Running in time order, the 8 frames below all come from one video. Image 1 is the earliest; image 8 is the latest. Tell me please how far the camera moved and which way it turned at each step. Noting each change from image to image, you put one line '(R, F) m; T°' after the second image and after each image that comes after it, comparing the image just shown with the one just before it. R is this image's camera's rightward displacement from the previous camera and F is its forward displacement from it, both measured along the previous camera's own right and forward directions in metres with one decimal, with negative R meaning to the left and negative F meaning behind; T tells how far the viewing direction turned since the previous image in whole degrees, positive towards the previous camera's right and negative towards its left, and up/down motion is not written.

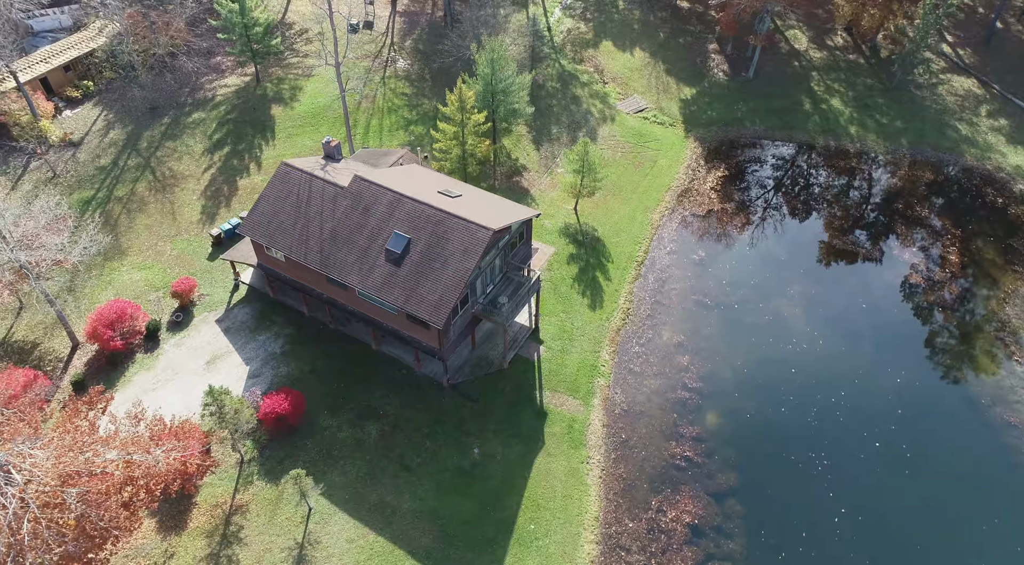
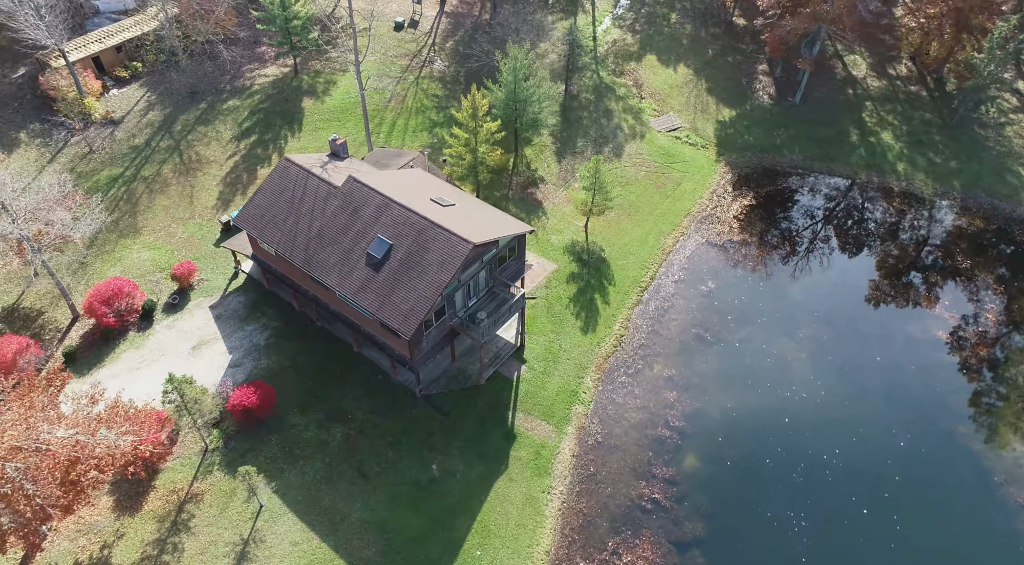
(+3.0, +0.9) m; -5°
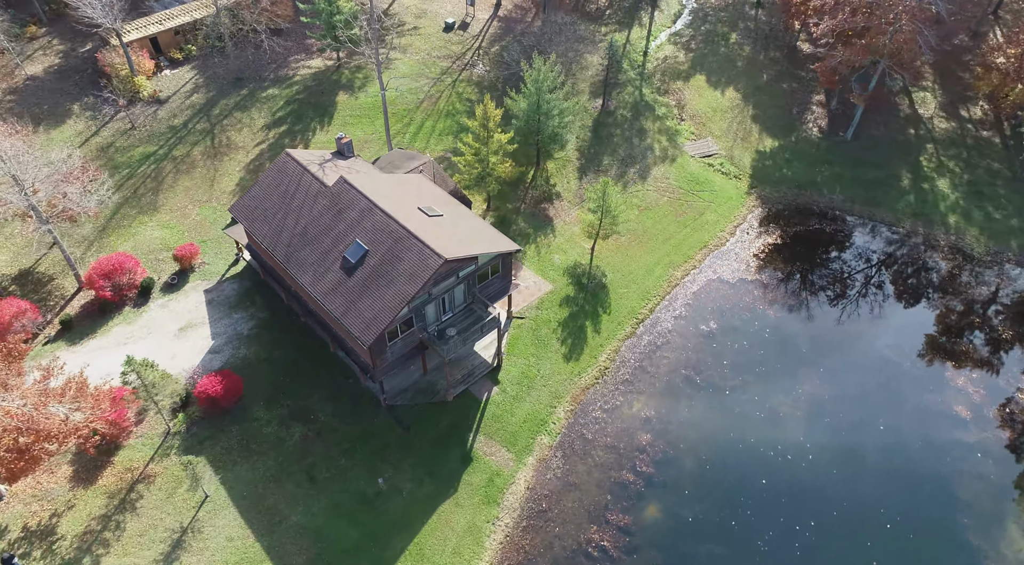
(+3.5, +1.0) m; -6°
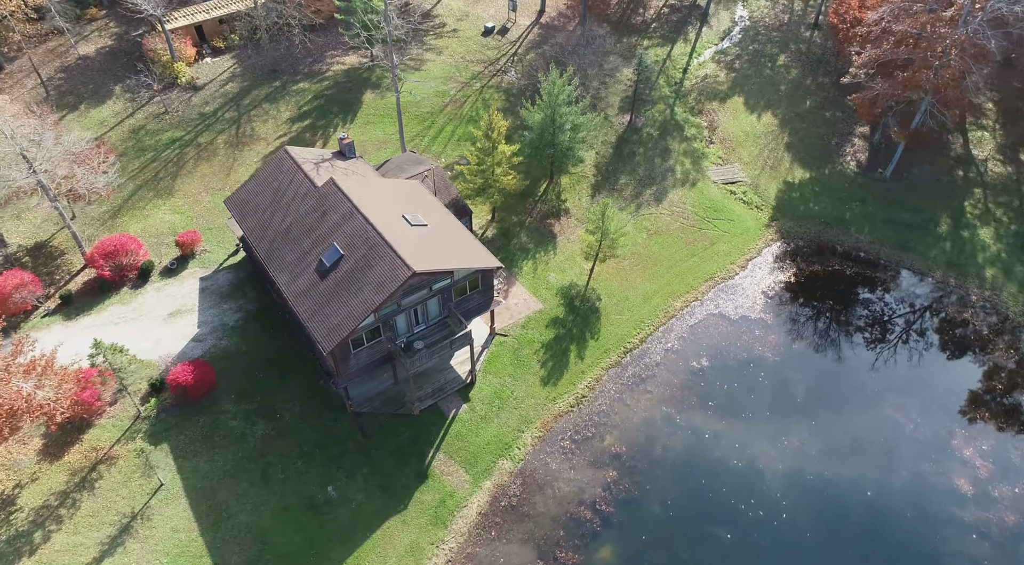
(+3.1, +0.8) m; -5°
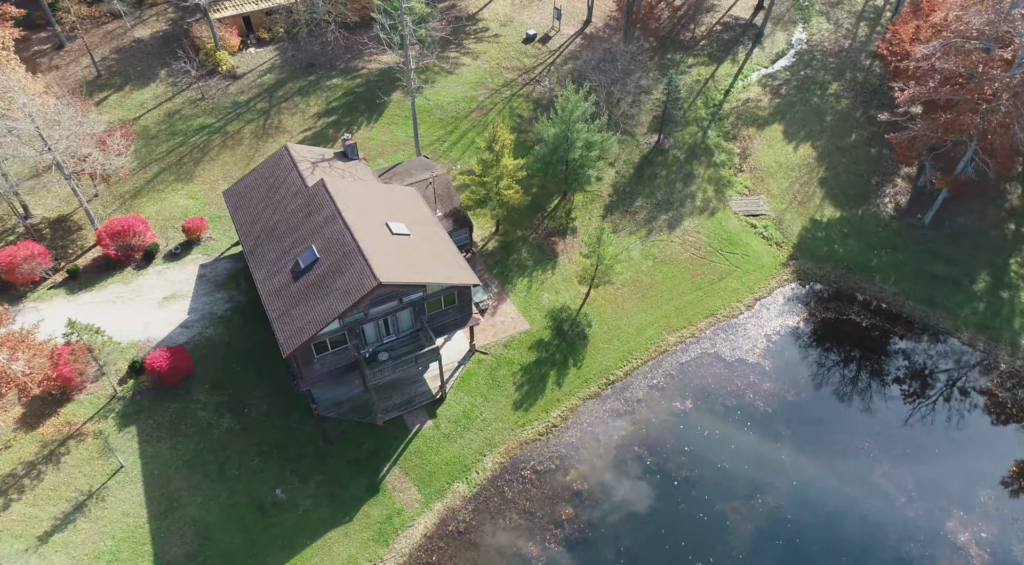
(+3.2, +0.9) m; -5°
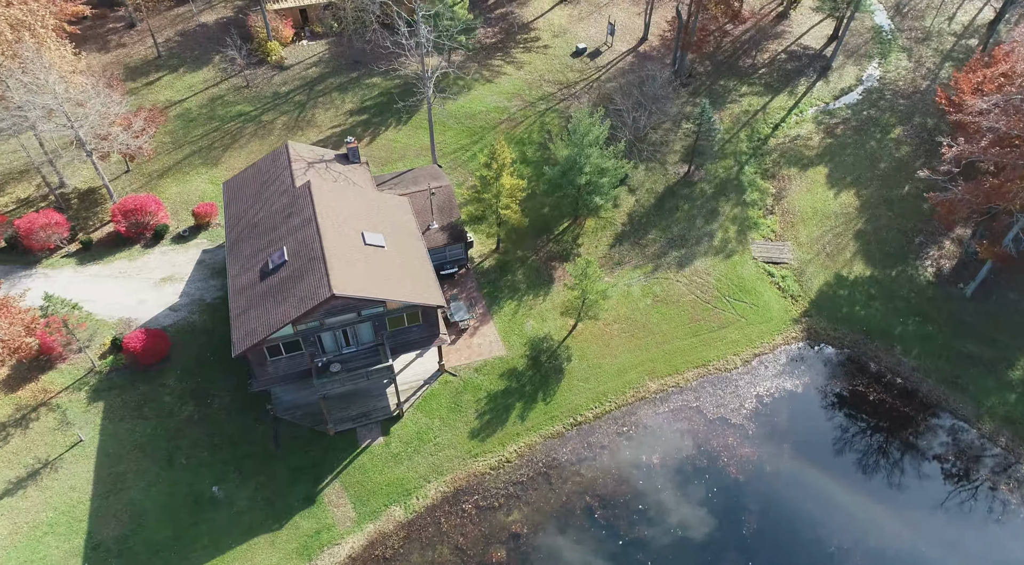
(+4.0, +1.1) m; -6°
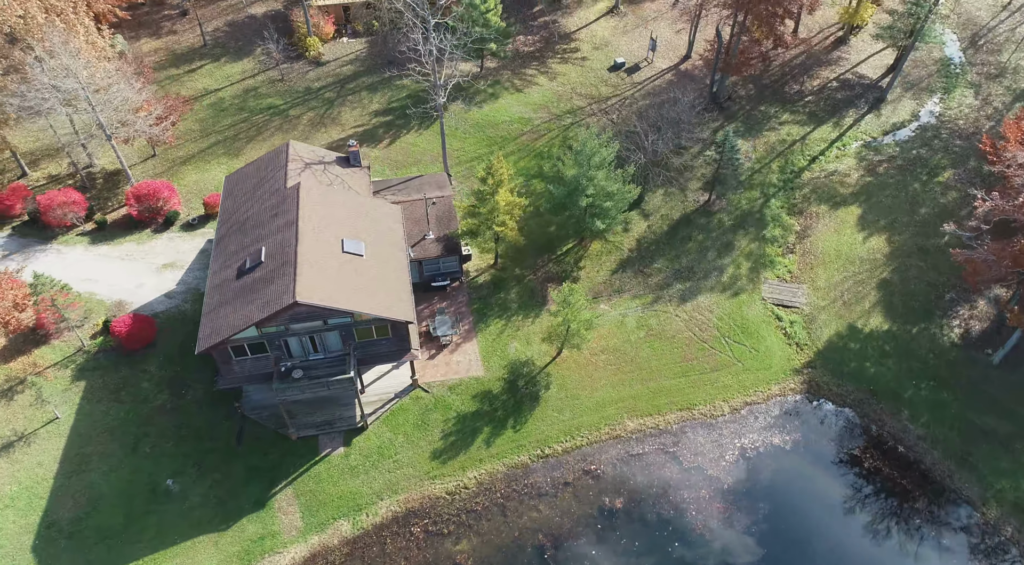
(+3.1, +0.9) m; -5°
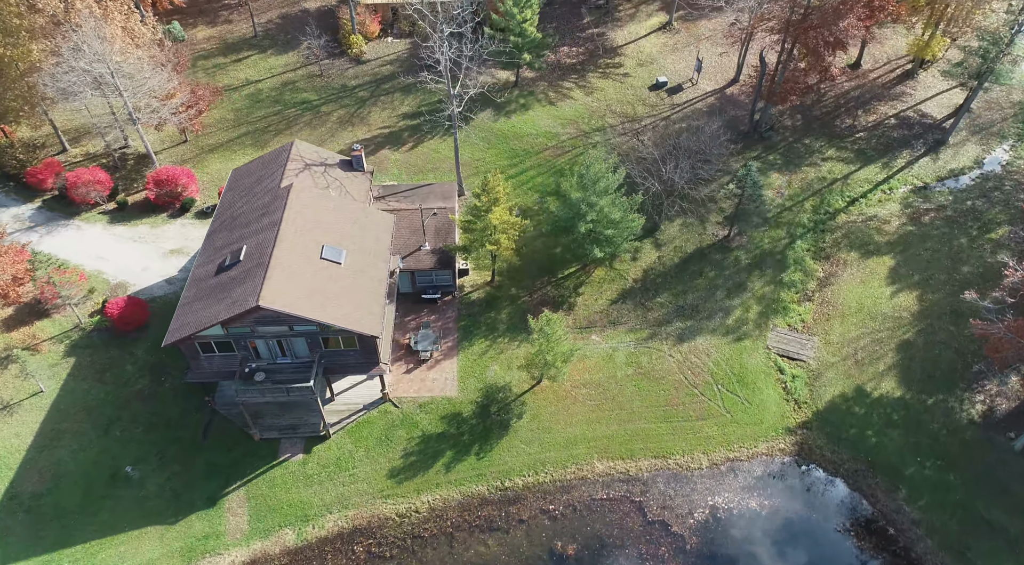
(+3.3, +0.9) m; -5°
